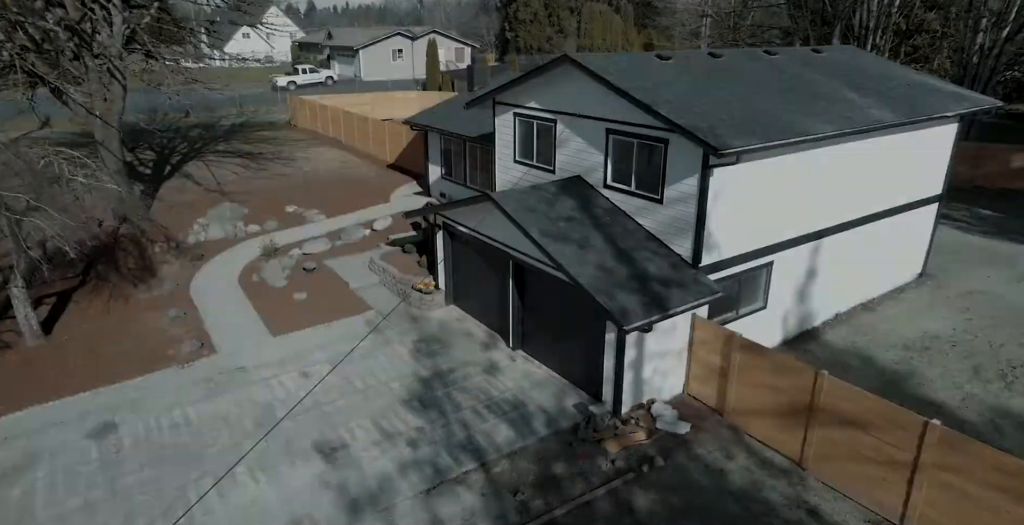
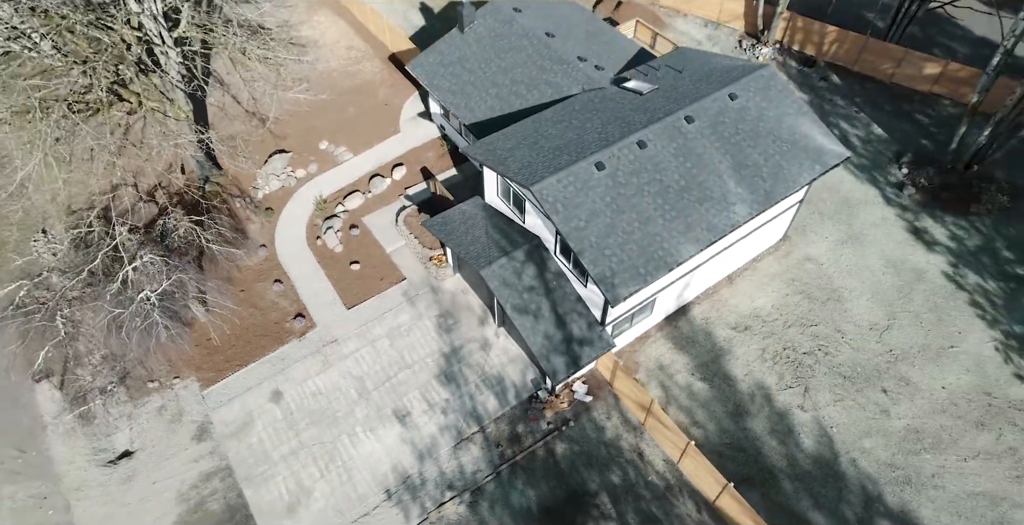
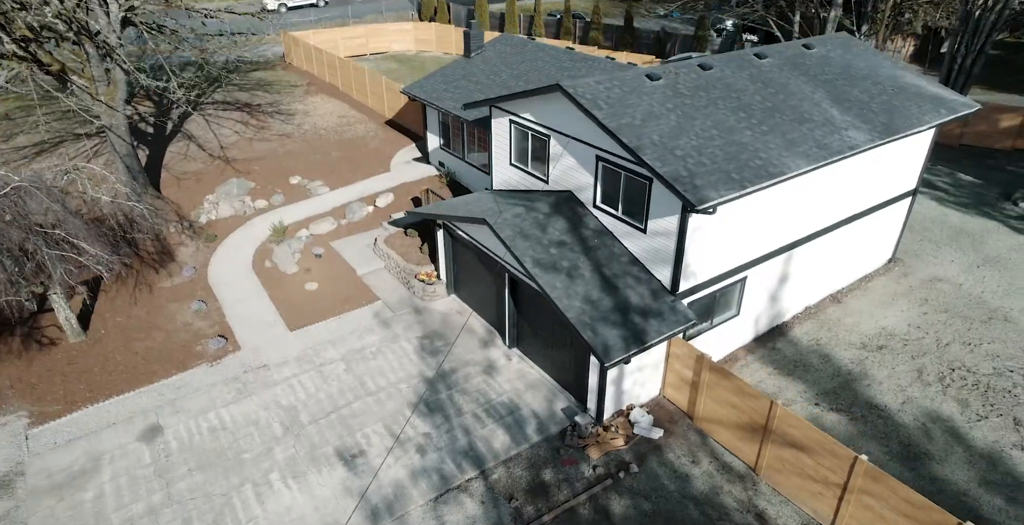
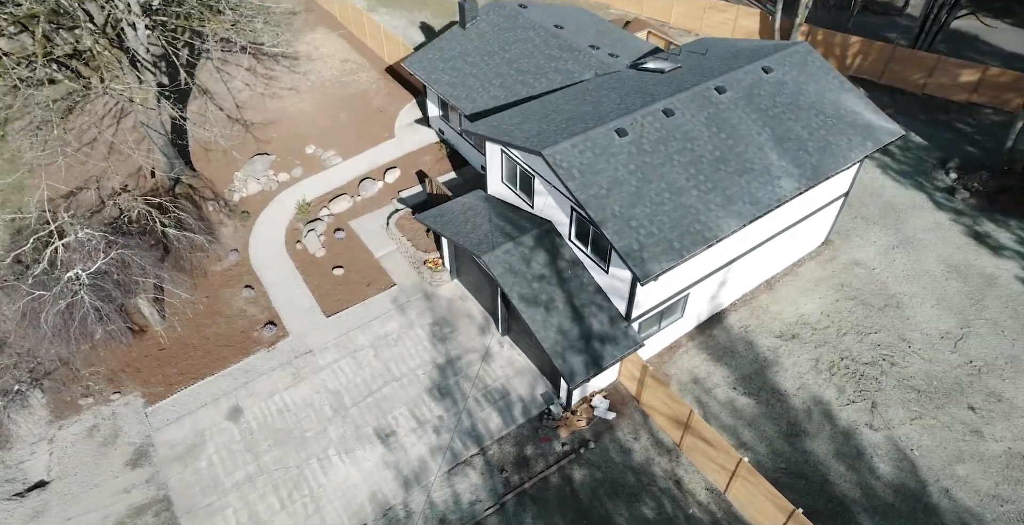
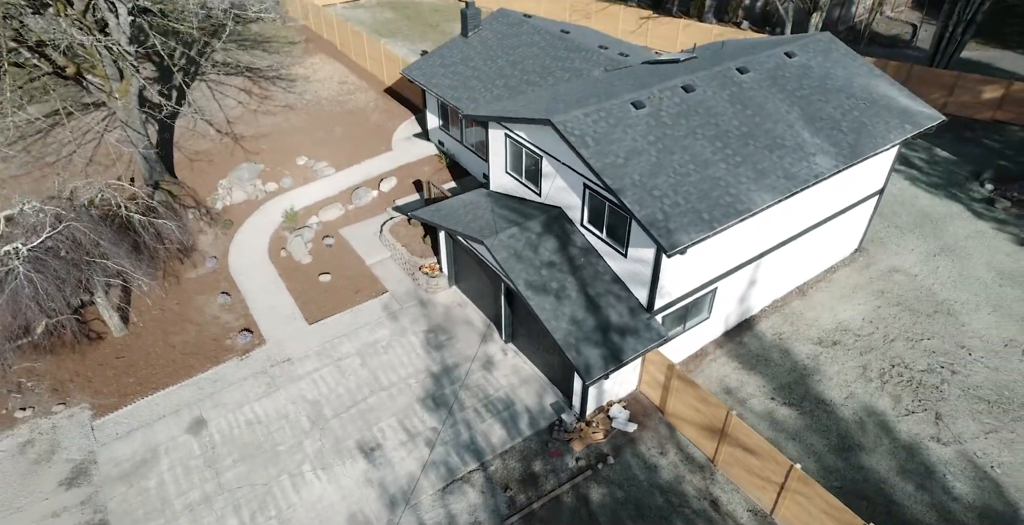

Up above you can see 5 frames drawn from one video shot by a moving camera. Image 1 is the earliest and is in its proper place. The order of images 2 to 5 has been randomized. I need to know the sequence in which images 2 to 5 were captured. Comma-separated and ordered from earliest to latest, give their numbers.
3, 5, 4, 2
